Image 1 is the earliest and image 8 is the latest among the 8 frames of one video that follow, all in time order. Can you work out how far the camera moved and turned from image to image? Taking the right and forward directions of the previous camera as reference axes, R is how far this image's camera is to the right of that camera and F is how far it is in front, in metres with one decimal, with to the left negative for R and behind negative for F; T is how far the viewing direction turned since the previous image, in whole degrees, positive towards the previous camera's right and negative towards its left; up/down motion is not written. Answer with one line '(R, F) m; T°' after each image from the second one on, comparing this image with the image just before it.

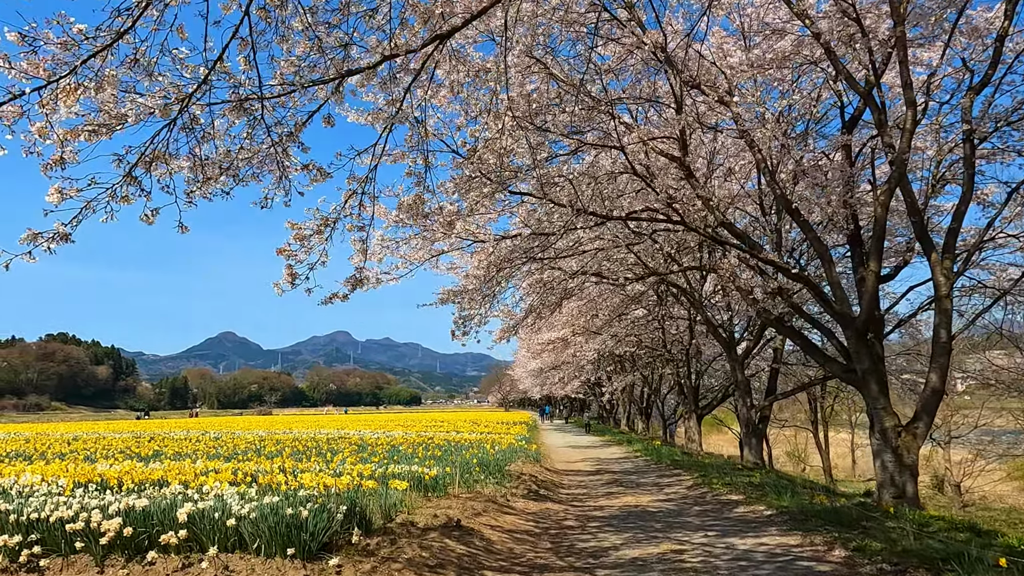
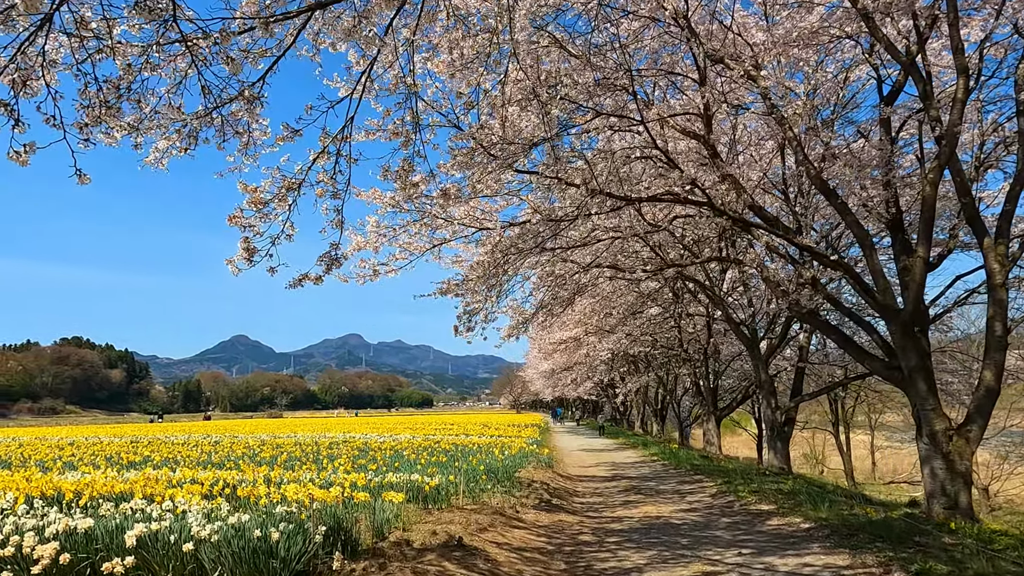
(0.0, +0.7) m; -1°
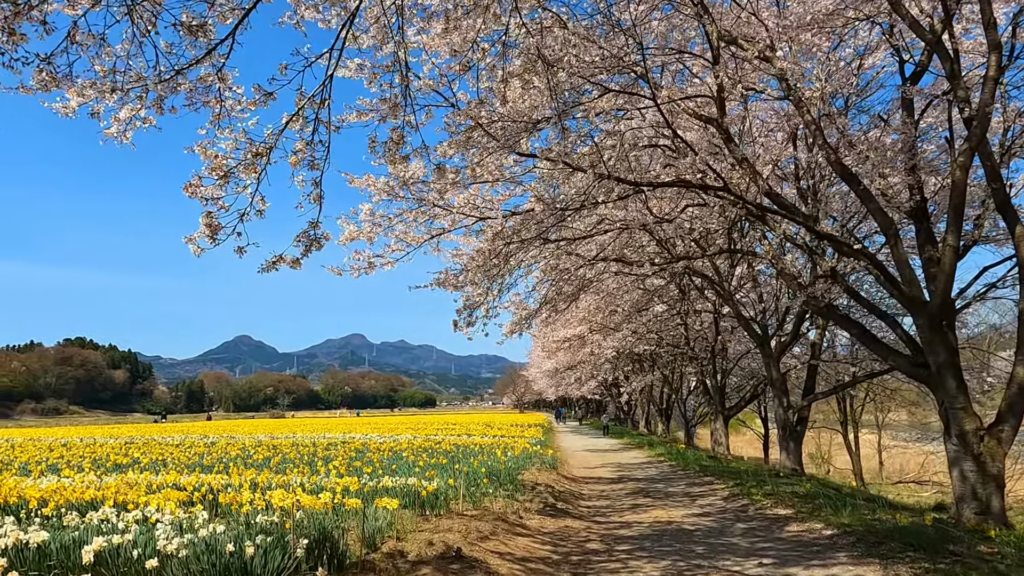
(0.0, +0.4) m; 0°
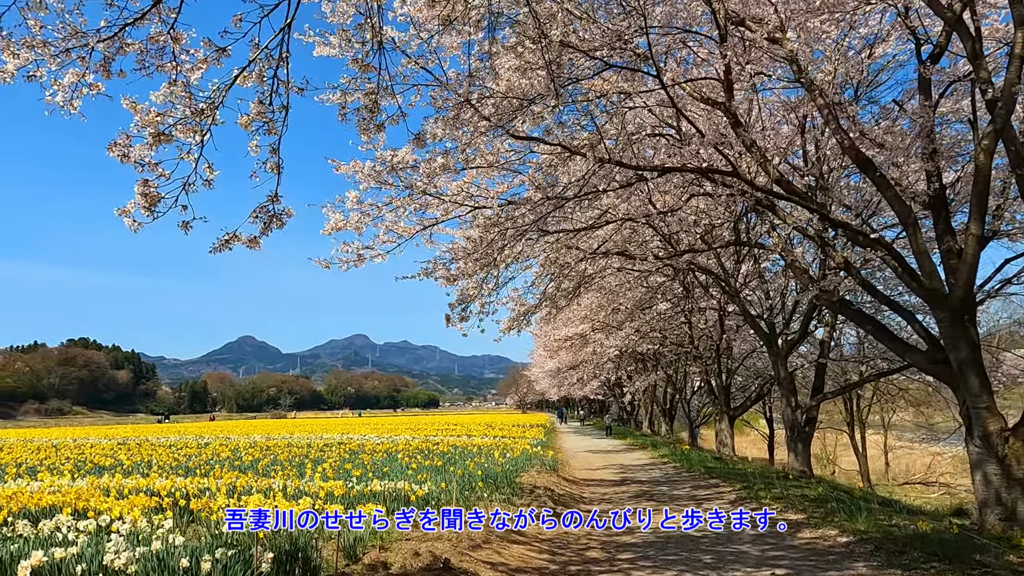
(+0.1, +0.4) m; 0°
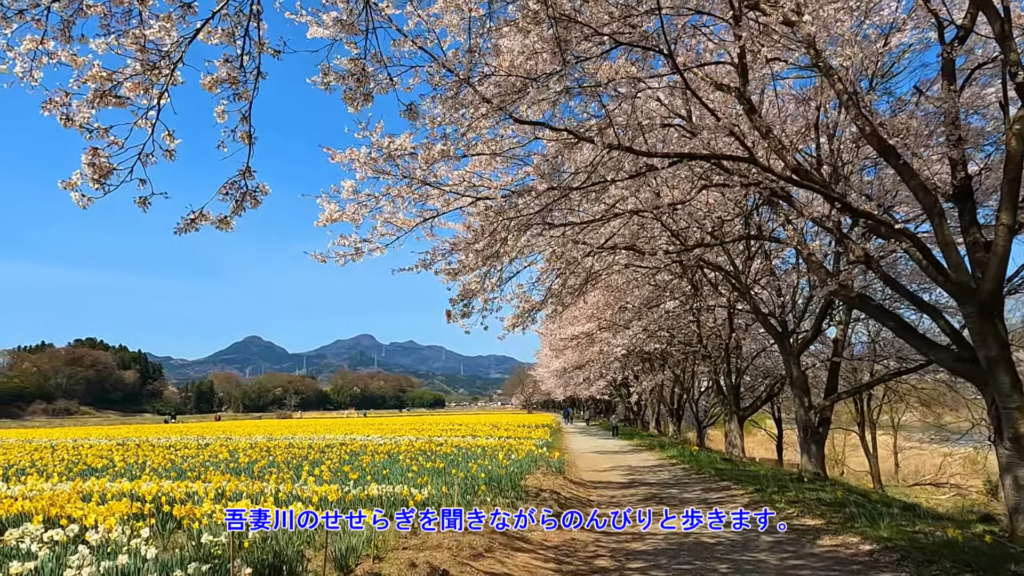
(0.0, +0.3) m; 0°
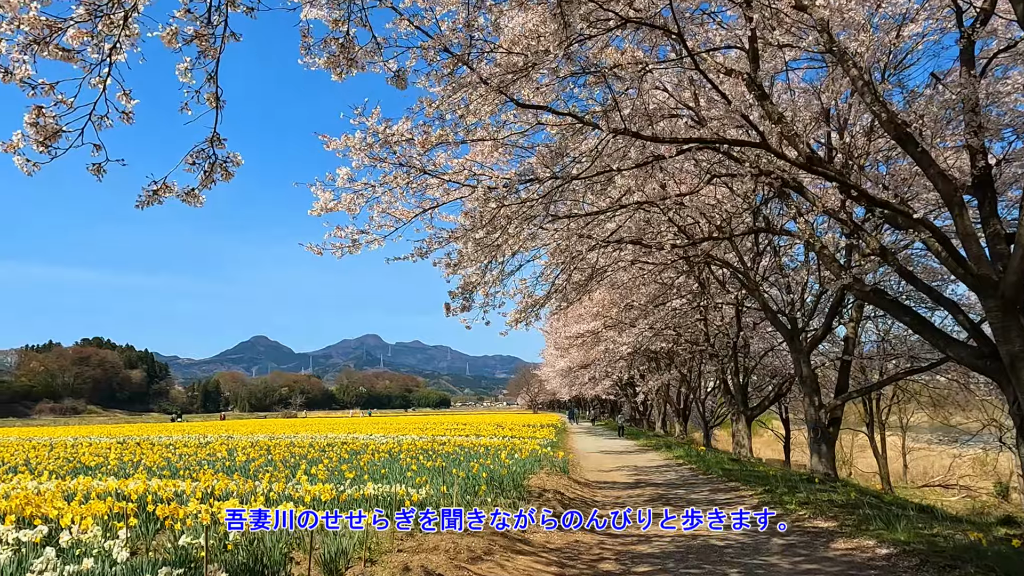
(0.0, +0.2) m; 0°
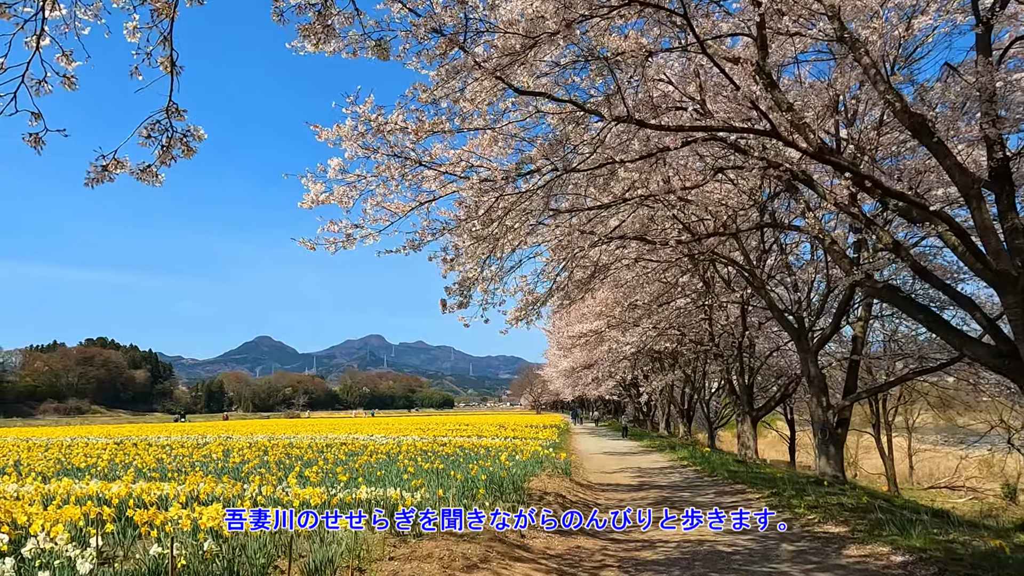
(0.0, +0.2) m; 0°
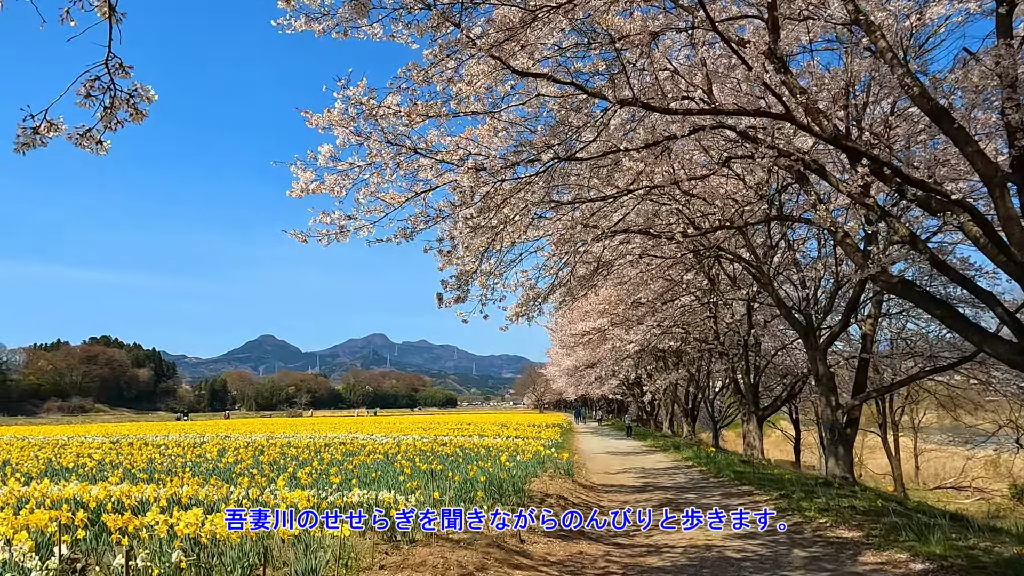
(0.0, +0.3) m; 0°
